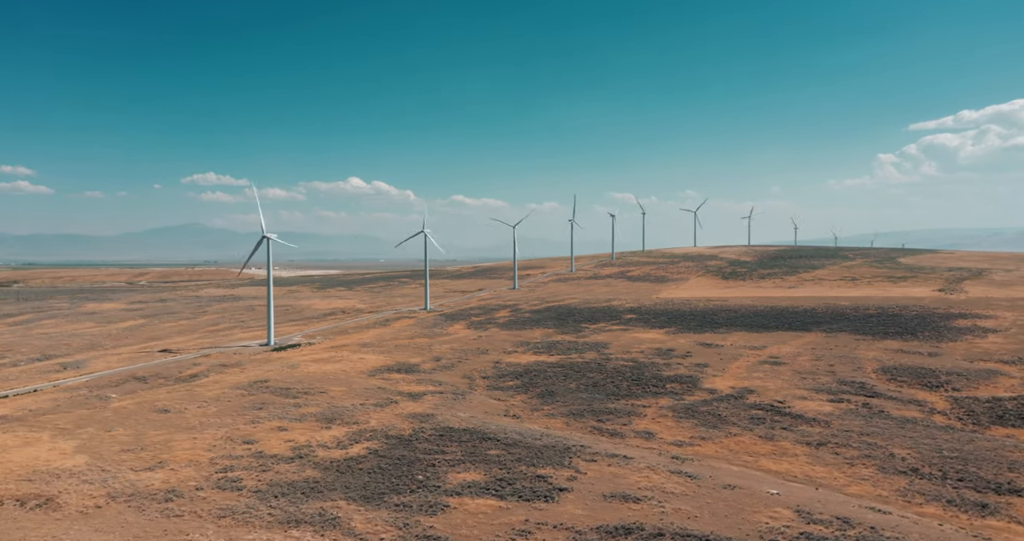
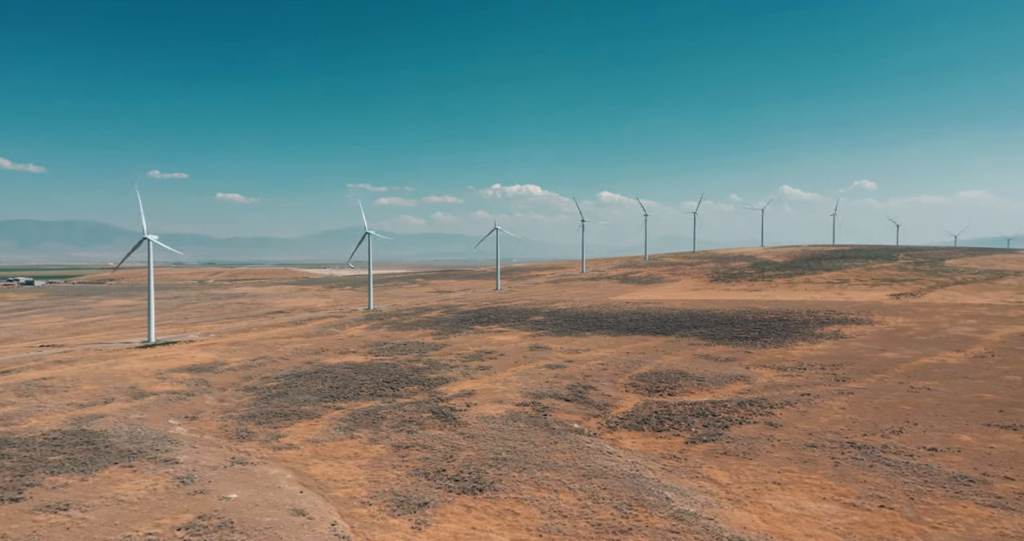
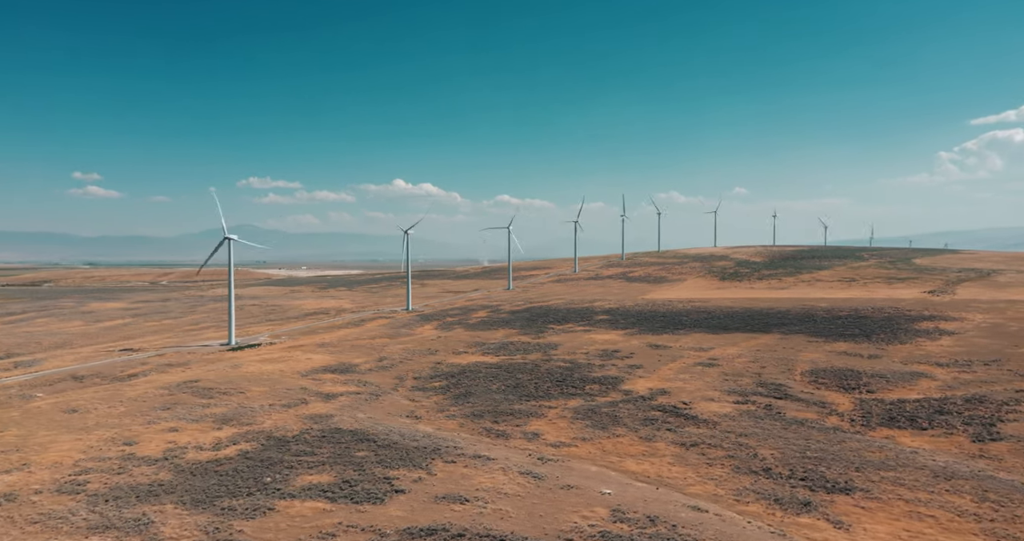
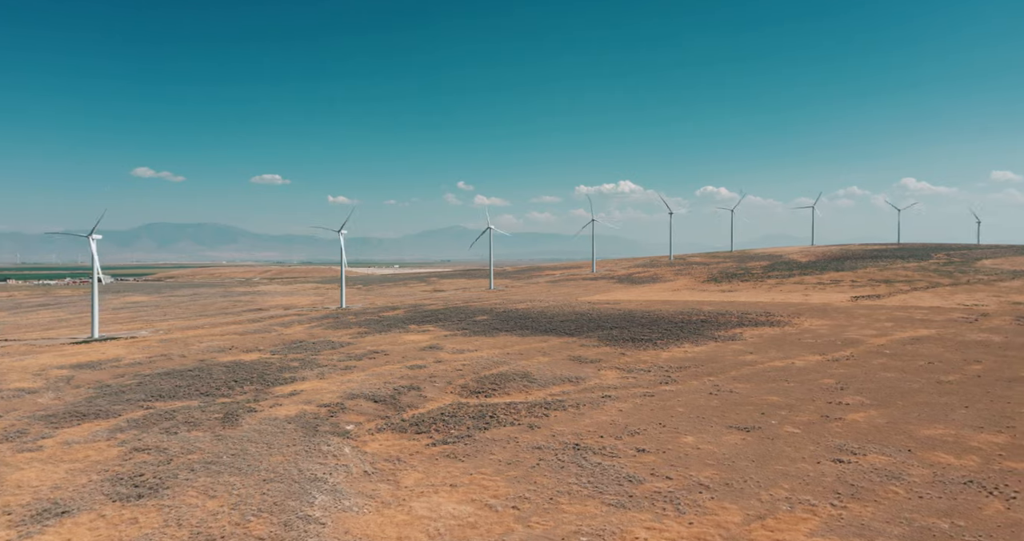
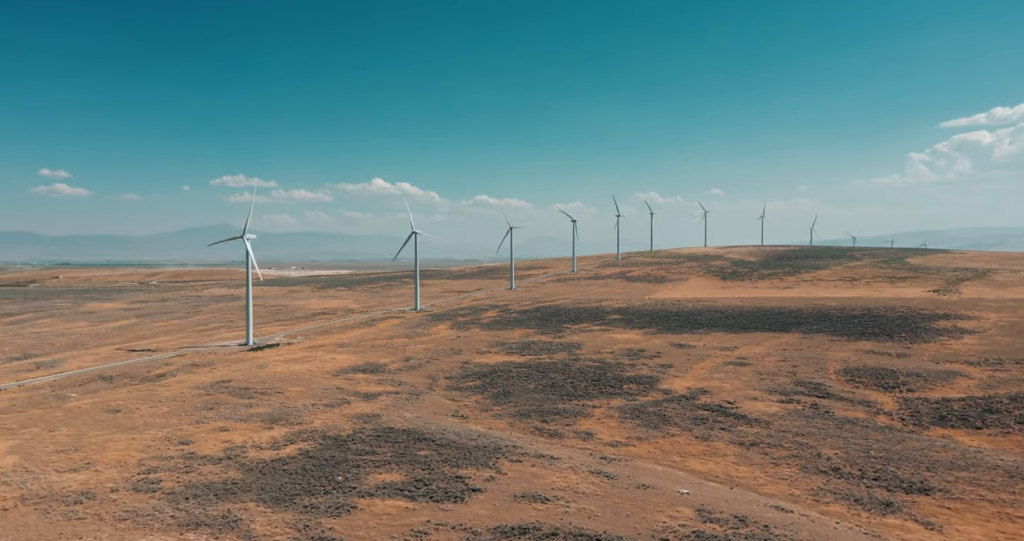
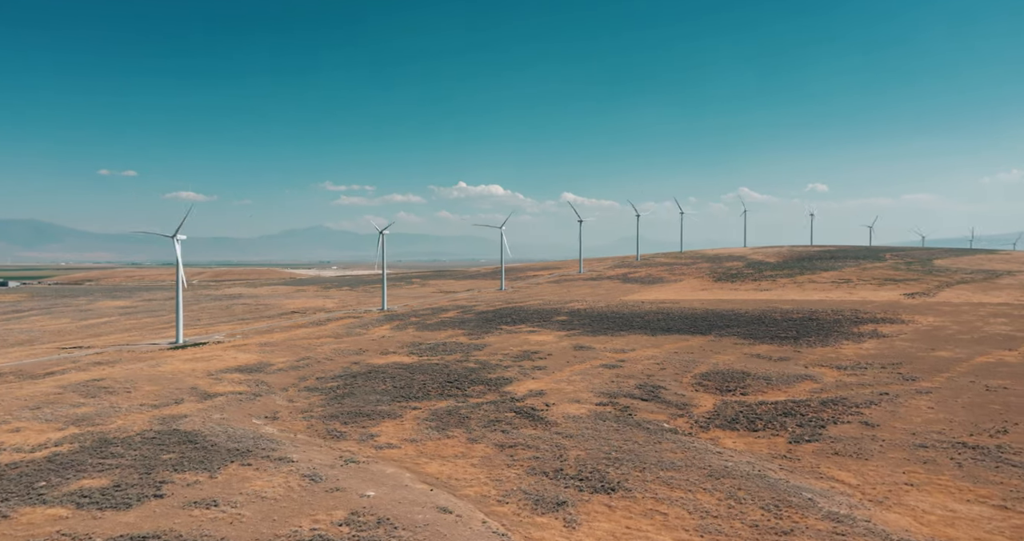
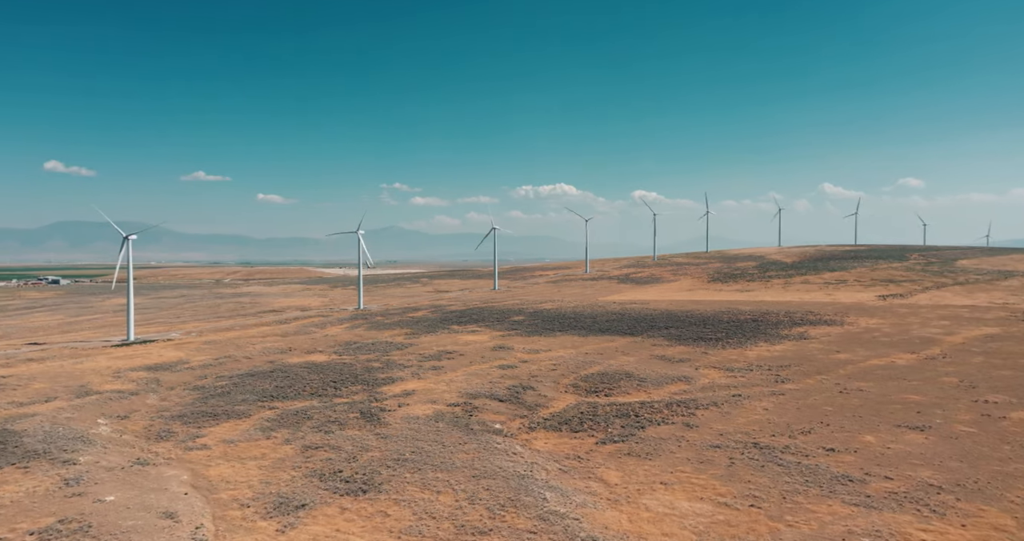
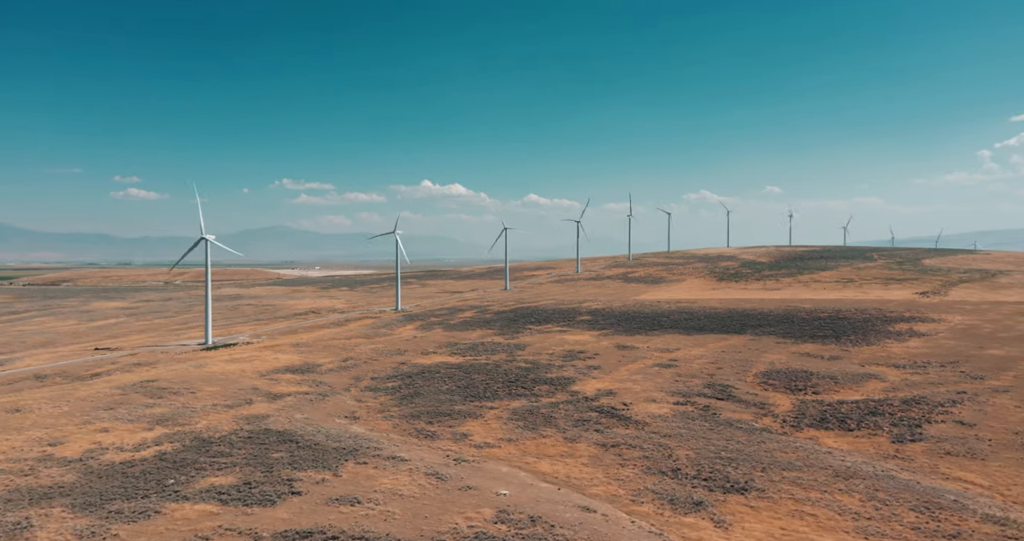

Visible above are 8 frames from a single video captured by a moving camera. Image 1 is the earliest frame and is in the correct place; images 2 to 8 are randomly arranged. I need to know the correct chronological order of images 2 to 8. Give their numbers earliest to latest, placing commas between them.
5, 3, 8, 6, 2, 7, 4
